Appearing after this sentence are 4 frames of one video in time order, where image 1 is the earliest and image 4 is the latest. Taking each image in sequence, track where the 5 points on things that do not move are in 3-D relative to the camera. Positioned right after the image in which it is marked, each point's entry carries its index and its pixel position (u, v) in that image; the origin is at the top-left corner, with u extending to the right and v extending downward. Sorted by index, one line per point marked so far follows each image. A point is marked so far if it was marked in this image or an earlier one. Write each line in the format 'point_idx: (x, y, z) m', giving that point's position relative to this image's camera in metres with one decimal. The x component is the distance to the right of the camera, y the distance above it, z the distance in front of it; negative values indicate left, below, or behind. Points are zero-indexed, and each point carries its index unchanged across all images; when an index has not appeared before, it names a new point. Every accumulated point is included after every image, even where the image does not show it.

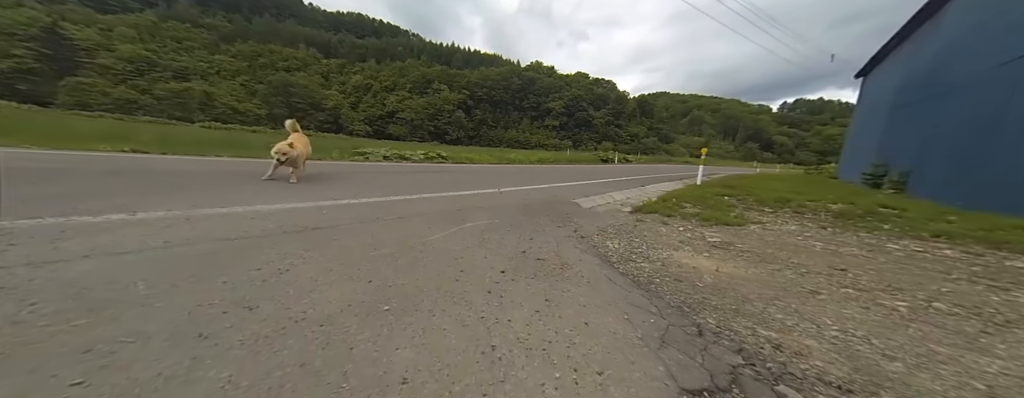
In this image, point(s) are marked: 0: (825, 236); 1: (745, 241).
0: (+4.8, -0.6, +3.7) m
1: (+3.3, -0.6, +3.5) m
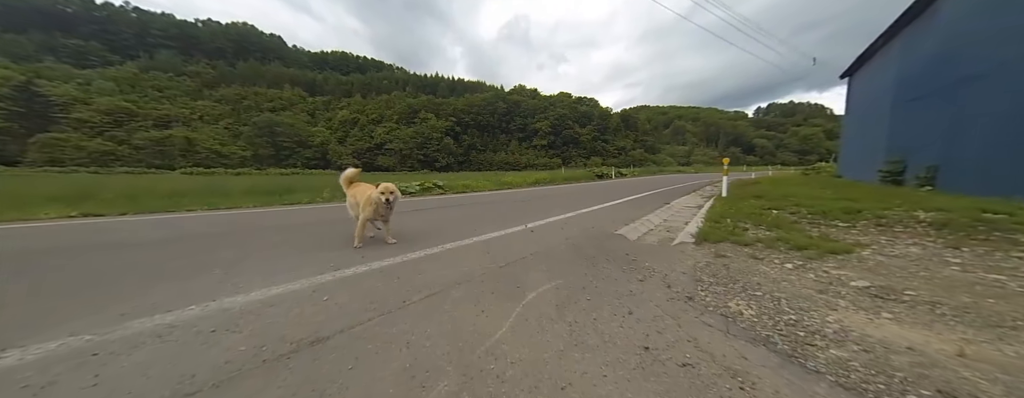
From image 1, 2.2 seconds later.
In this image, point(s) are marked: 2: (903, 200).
0: (+5.6, -0.7, +2.9) m
1: (+4.1, -0.9, +2.6) m
2: (+9.0, 0.0, +5.7) m
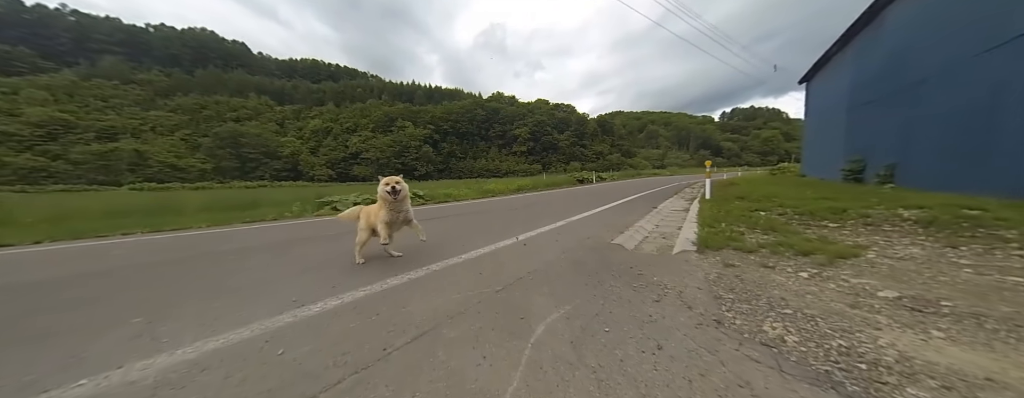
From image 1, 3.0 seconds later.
0: (+5.6, -0.7, +2.9) m
1: (+4.1, -0.9, +2.4) m
2: (+8.8, 0.0, +5.9) m
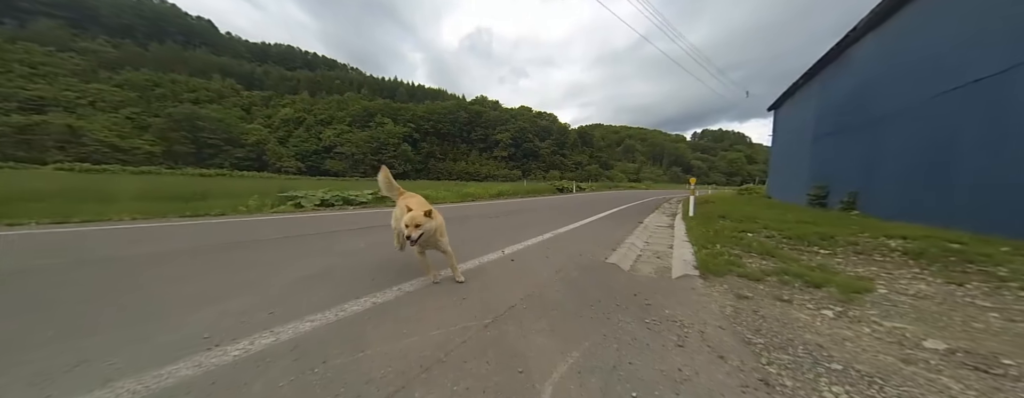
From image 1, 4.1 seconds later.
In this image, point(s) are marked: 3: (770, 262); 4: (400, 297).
0: (+5.6, -1.2, +2.8) m
1: (+4.1, -1.2, +2.2) m
2: (+8.5, -0.7, +6.1) m
3: (+4.8, -1.1, +4.5) m
4: (-1.5, -1.3, +3.3) m
